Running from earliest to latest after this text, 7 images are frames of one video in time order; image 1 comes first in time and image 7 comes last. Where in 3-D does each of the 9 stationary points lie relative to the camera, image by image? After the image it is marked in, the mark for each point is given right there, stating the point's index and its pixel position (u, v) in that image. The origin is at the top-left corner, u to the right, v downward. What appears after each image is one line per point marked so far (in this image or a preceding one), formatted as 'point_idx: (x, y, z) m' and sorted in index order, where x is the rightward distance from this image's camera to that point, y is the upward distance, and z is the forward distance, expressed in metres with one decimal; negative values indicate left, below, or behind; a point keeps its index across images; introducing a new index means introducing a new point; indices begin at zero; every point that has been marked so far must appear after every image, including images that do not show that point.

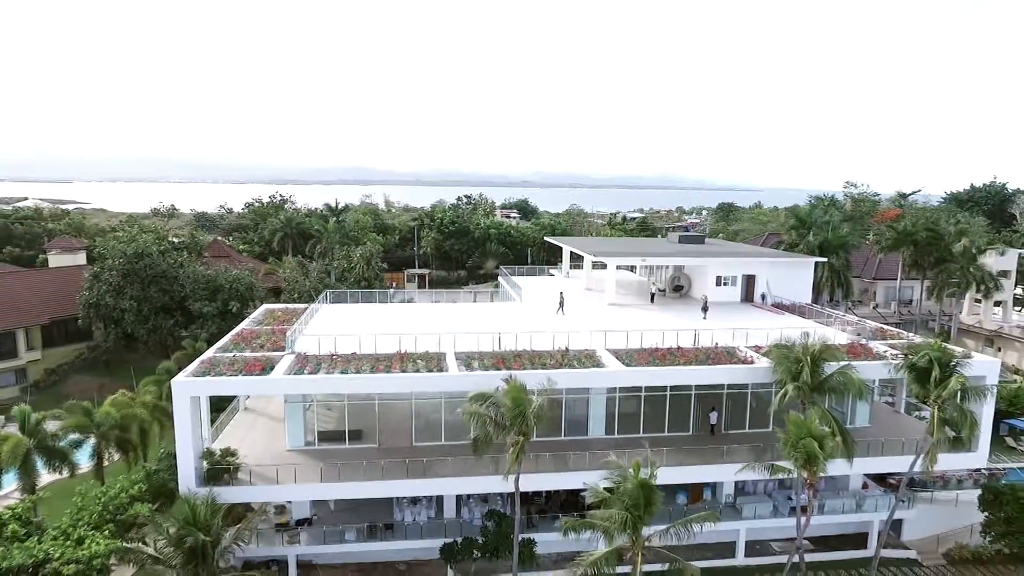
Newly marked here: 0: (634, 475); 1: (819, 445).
0: (+2.3, -3.2, +12.7) m
1: (+6.3, -3.1, +13.5) m
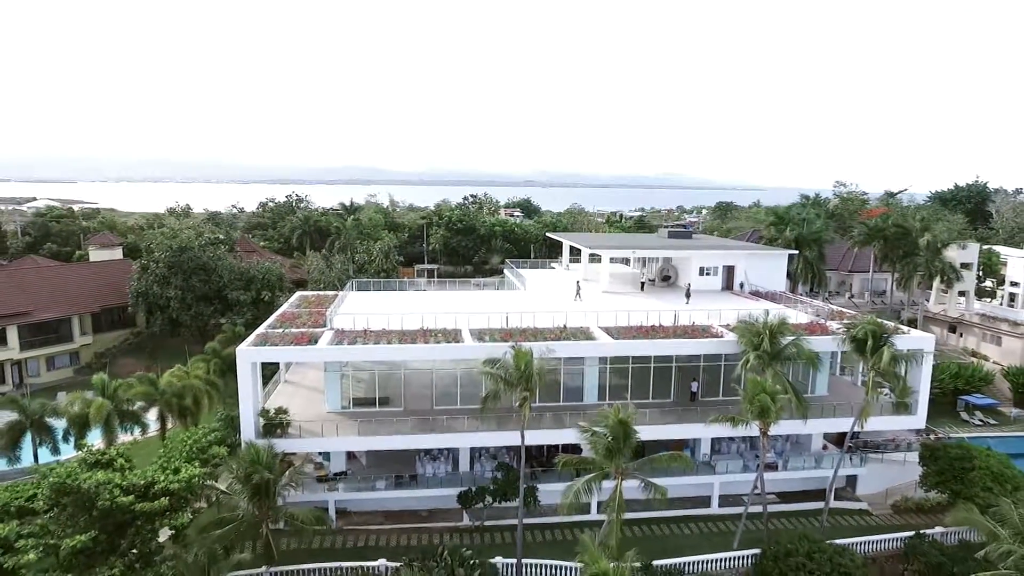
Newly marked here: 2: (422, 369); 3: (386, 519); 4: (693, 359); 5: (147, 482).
0: (+2.4, -2.8, +15.6) m
1: (+6.5, -2.7, +16.4) m
2: (-2.7, -2.5, +19.7) m
3: (-3.8, -7.0, +19.5) m
4: (+5.5, -2.1, +19.8) m
5: (-7.8, -4.1, +14.0) m
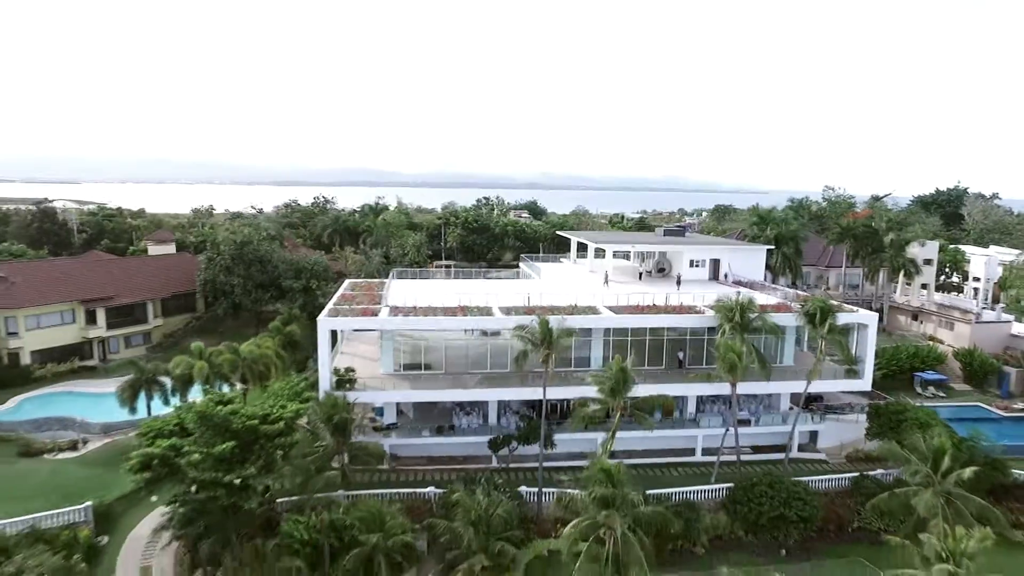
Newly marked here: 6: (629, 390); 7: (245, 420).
0: (+3.2, -2.3, +20.1) m
1: (+7.2, -2.2, +20.9) m
2: (-2.0, -1.9, +24.2) m
3: (-3.1, -6.4, +24.0) m
4: (+6.3, -1.6, +24.2) m
5: (-7.0, -3.5, +18.5) m
6: (+3.5, -3.0, +20.3) m
7: (-7.3, -3.6, +17.8) m
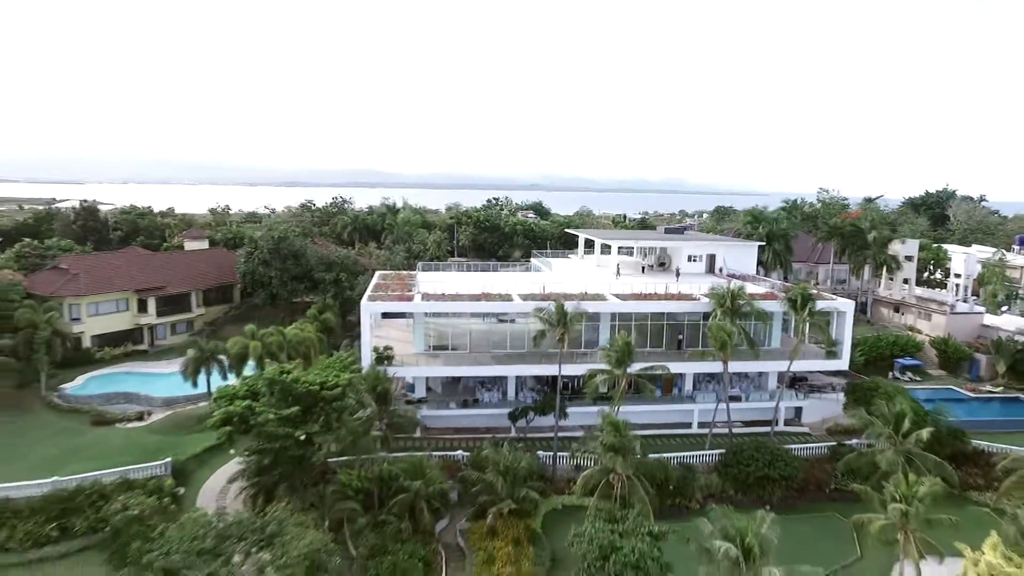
0: (+3.9, -1.8, +23.1) m
1: (+7.9, -1.8, +24.0) m
2: (-1.2, -1.5, +27.3) m
3: (-2.4, -6.0, +27.1) m
4: (+7.0, -1.2, +27.3) m
5: (-6.3, -3.1, +21.6) m
6: (+4.2, -2.6, +23.4) m
7: (-6.6, -3.1, +20.9) m
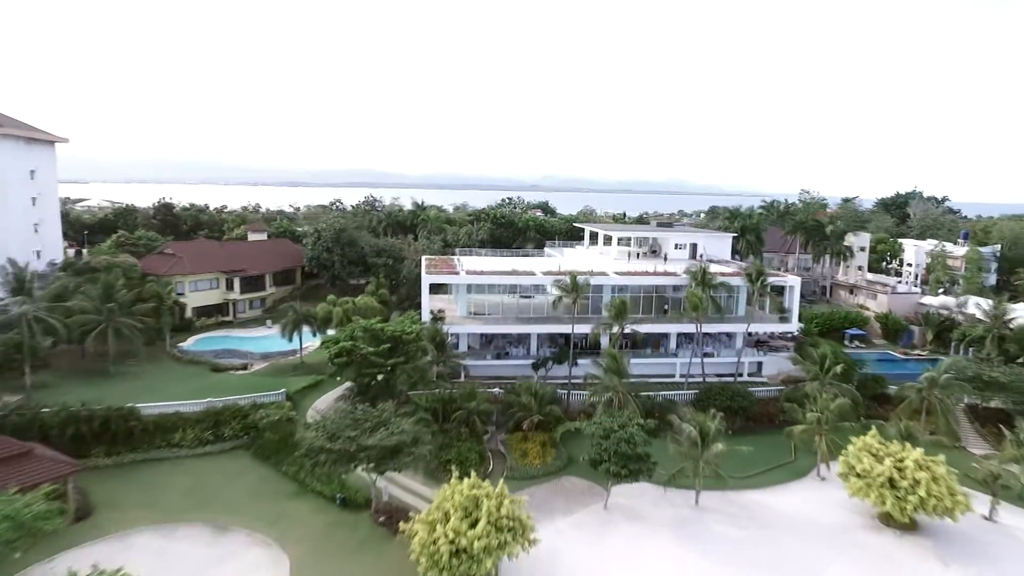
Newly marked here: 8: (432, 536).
0: (+5.1, -0.7, +31.0) m
1: (+9.1, -0.7, +31.8) m
2: (0.0, -0.3, +35.1) m
3: (-1.2, -4.8, +34.9) m
4: (+8.2, -0.1, +35.2) m
5: (-5.1, -1.9, +29.5) m
6: (+5.4, -1.5, +31.2) m
7: (-5.4, -2.0, +28.8) m
8: (-2.3, -7.0, +18.8) m
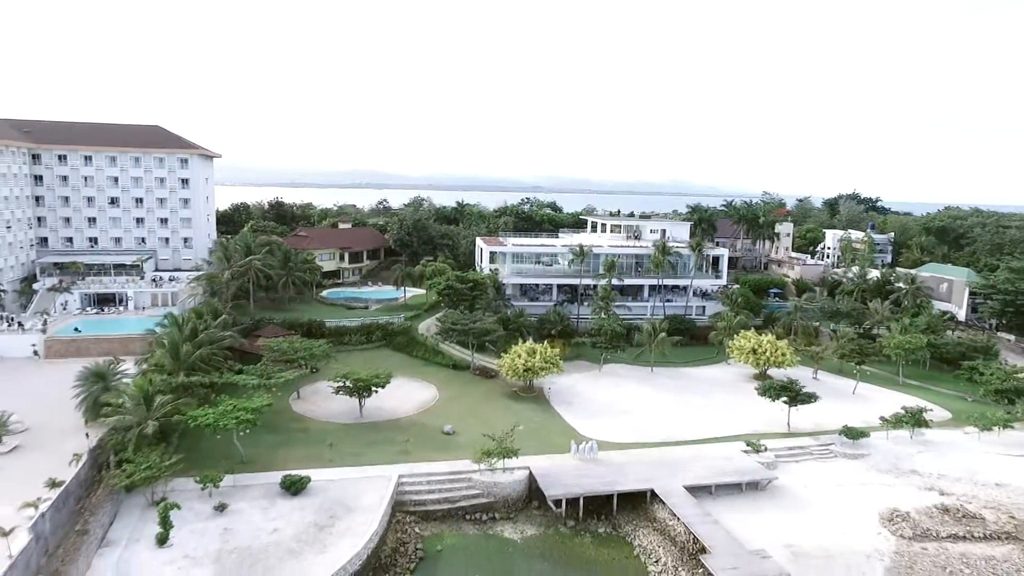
0: (+7.4, +1.9, +49.9) m
1: (+11.5, +1.9, +50.7) m
2: (+2.3, +2.3, +54.0) m
3: (+1.2, -2.2, +53.9) m
4: (+10.6, +2.5, +54.0) m
5: (-2.8, +0.7, +48.4) m
6: (+7.8, +1.1, +50.1) m
7: (-3.0, +0.6, +47.7) m
8: (0.0, -4.4, +37.8) m
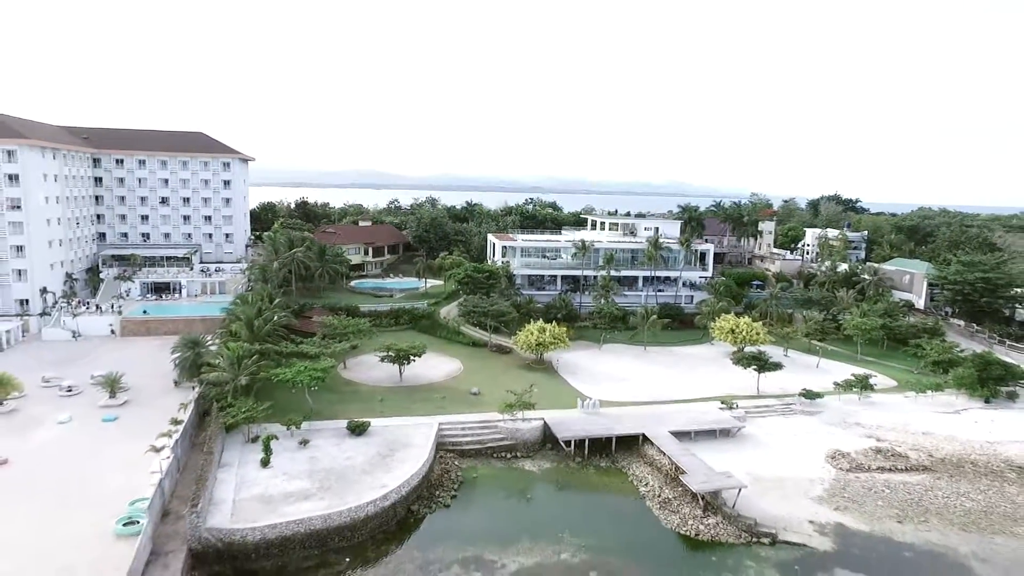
0: (+8.3, +2.7, +56.5) m
1: (+12.4, +2.8, +57.3) m
2: (+3.2, +3.1, +60.6) m
3: (+2.0, -1.3, +60.5) m
4: (+11.4, +3.4, +60.7) m
5: (-1.9, +1.6, +55.0) m
6: (+8.6, +2.0, +56.8) m
7: (-2.2, +1.5, +54.3) m
8: (+0.9, -3.6, +44.4) m
